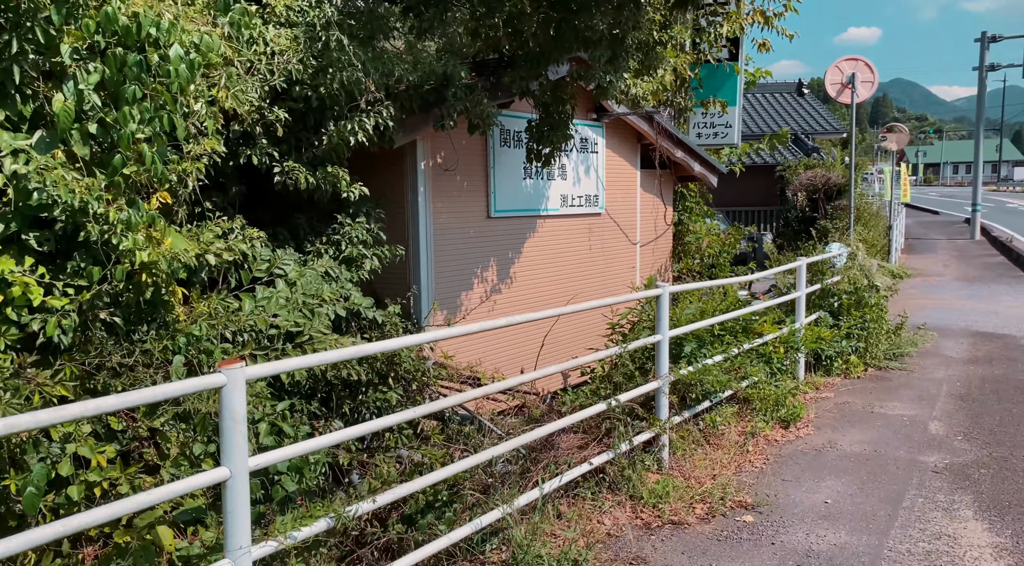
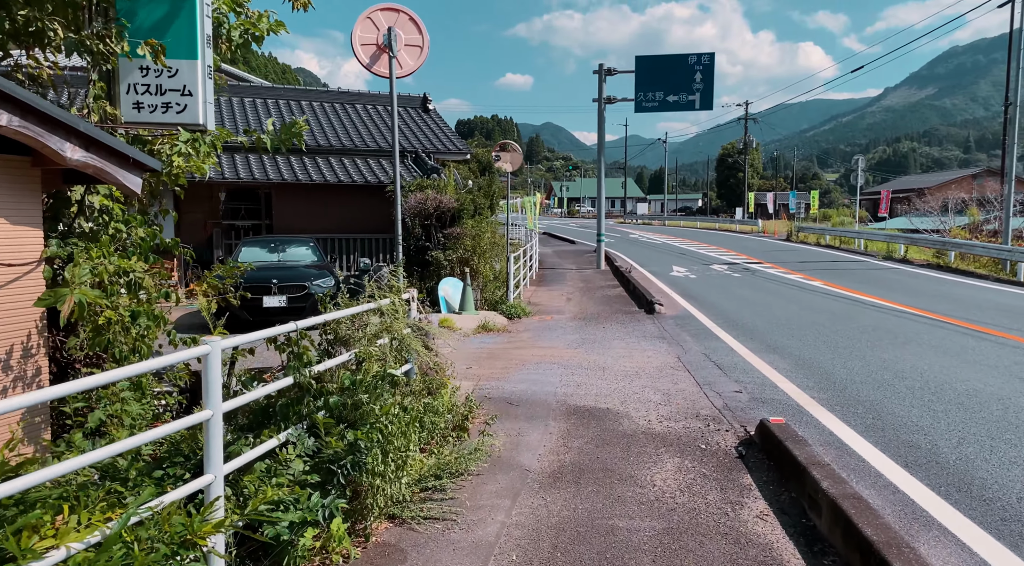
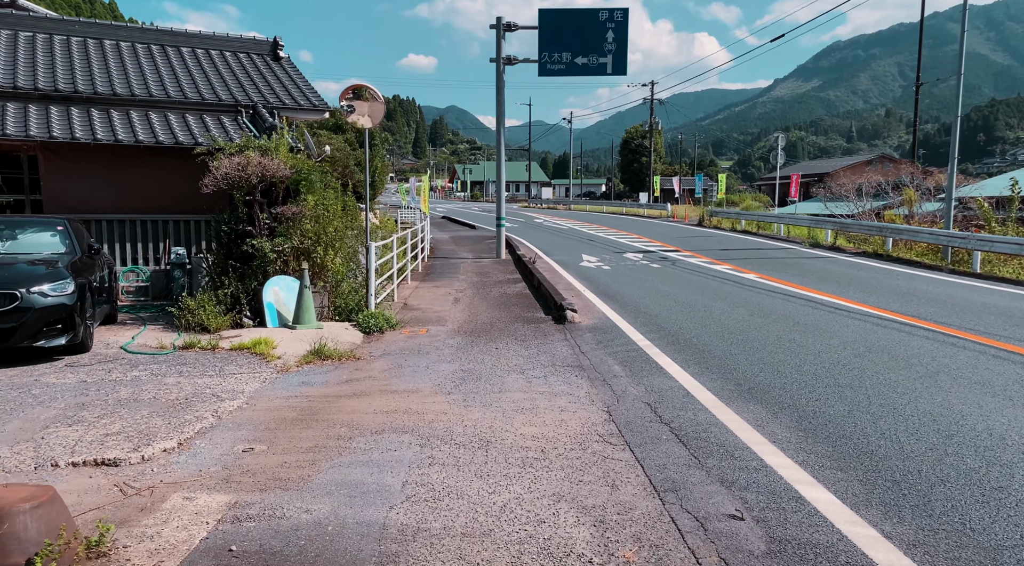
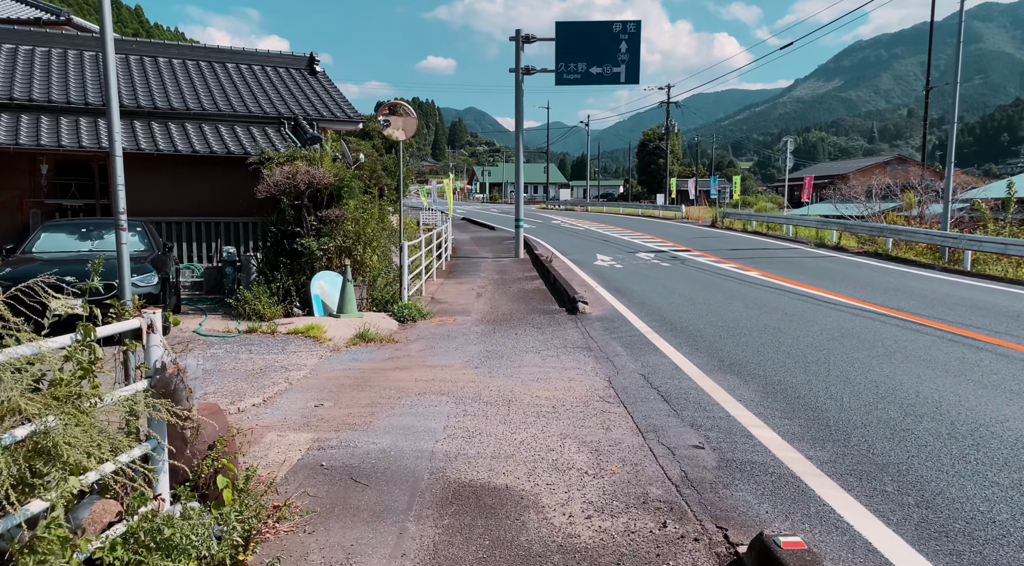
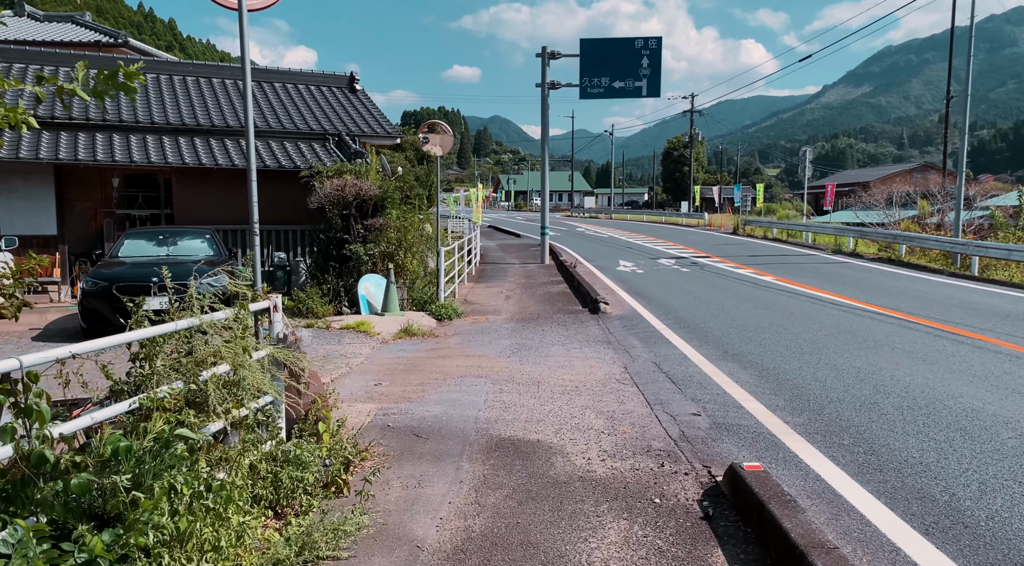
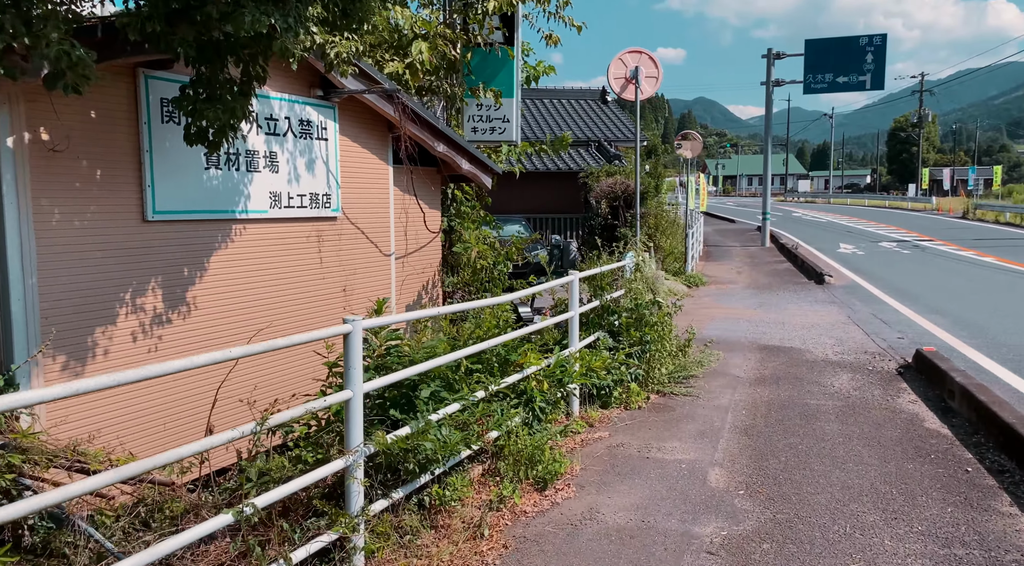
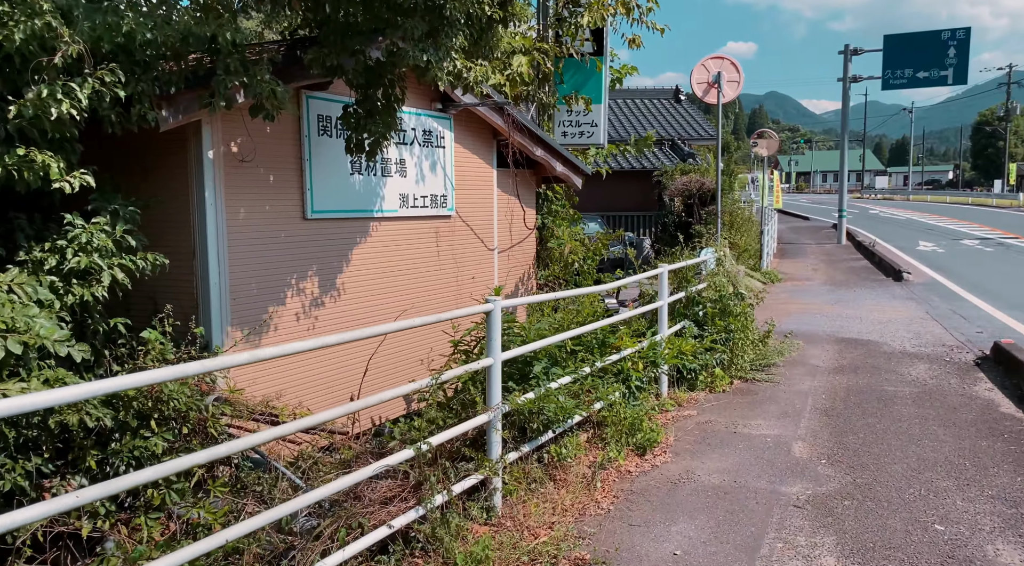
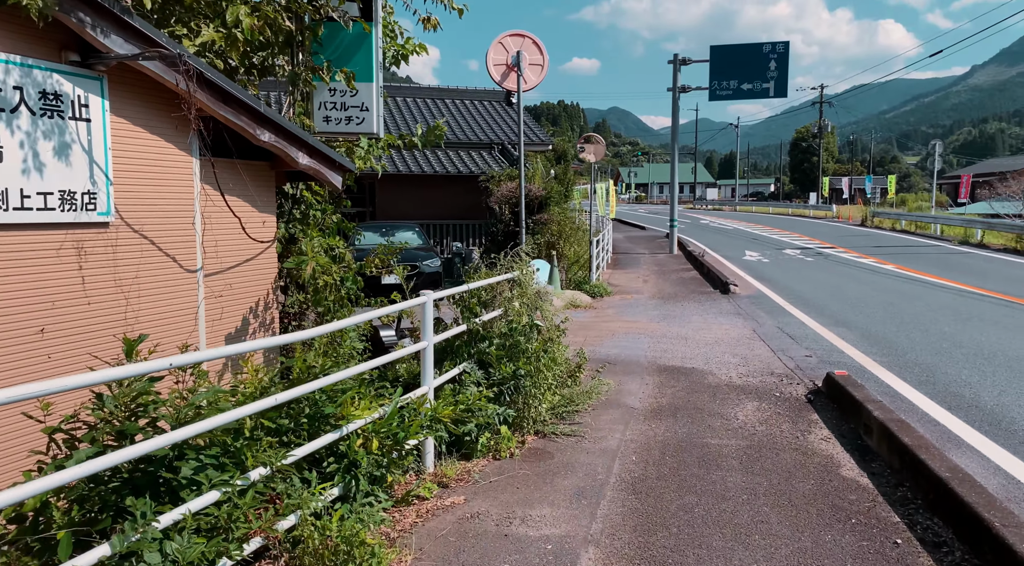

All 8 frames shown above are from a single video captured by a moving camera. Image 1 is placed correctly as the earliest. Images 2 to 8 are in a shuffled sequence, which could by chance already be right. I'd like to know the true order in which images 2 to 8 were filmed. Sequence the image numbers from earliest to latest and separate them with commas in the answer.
7, 6, 8, 2, 5, 4, 3
